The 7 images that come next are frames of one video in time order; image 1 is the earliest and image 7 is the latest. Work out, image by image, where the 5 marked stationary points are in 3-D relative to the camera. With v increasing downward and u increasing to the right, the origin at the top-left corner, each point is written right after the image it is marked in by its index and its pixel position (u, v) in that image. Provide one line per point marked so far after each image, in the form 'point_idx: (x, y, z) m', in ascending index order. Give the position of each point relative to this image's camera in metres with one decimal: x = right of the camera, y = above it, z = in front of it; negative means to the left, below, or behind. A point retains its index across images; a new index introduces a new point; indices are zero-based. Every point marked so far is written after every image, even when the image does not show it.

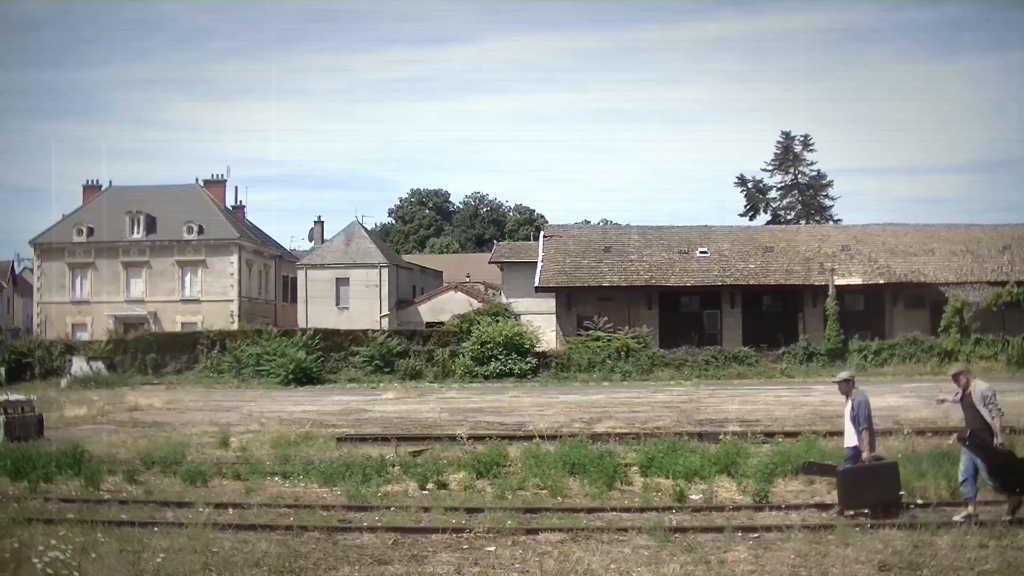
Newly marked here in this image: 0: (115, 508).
0: (-4.7, -2.6, +10.6) m
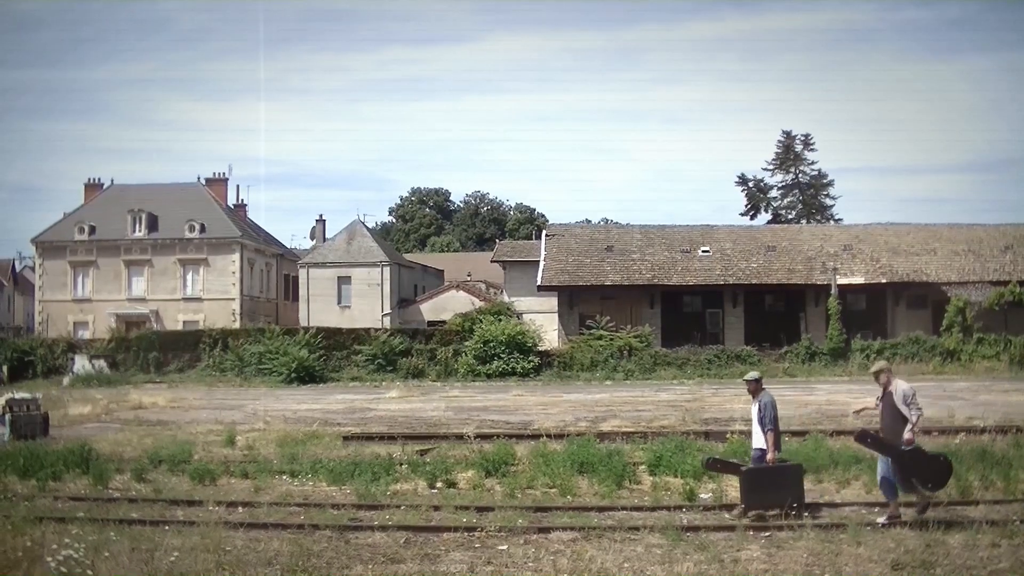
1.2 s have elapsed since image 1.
0: (-4.6, -2.6, +10.6) m
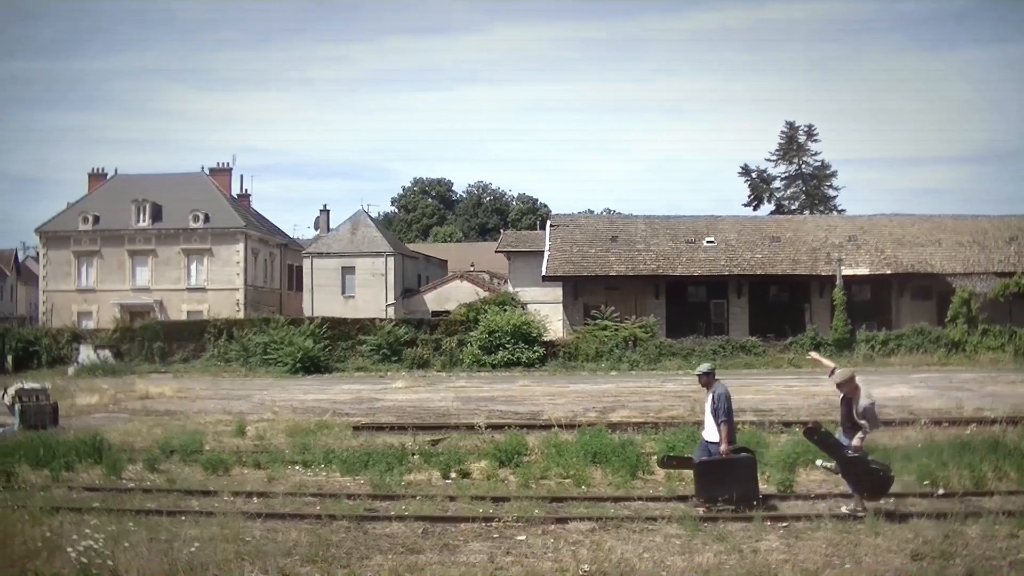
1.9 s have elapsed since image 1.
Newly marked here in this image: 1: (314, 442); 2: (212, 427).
0: (-4.4, -2.5, +10.6) m
1: (-3.1, -2.4, +14.3) m
2: (-5.4, -2.5, +16.2) m
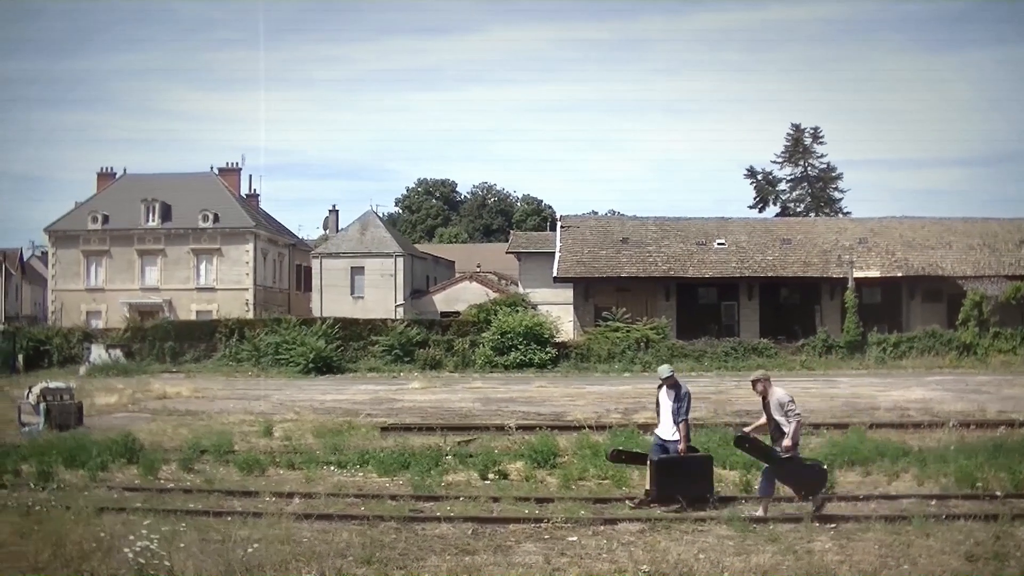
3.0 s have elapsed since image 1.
0: (-3.9, -2.5, +10.6) m
1: (-2.7, -2.5, +14.3) m
2: (-4.9, -2.5, +16.2) m
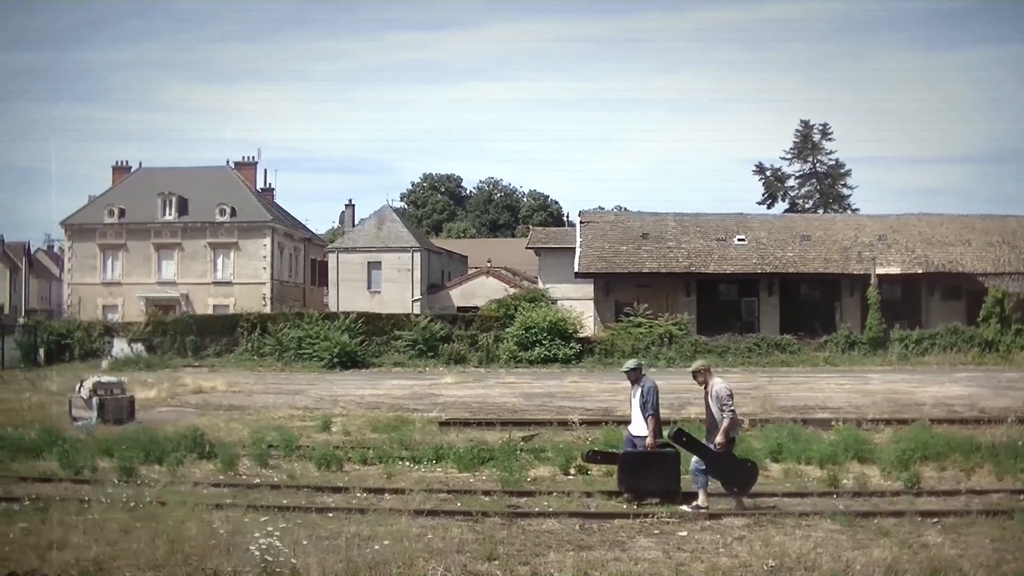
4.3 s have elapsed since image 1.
0: (-2.9, -2.4, +10.6) m
1: (-1.7, -2.4, +14.3) m
2: (-4.0, -2.4, +16.2) m
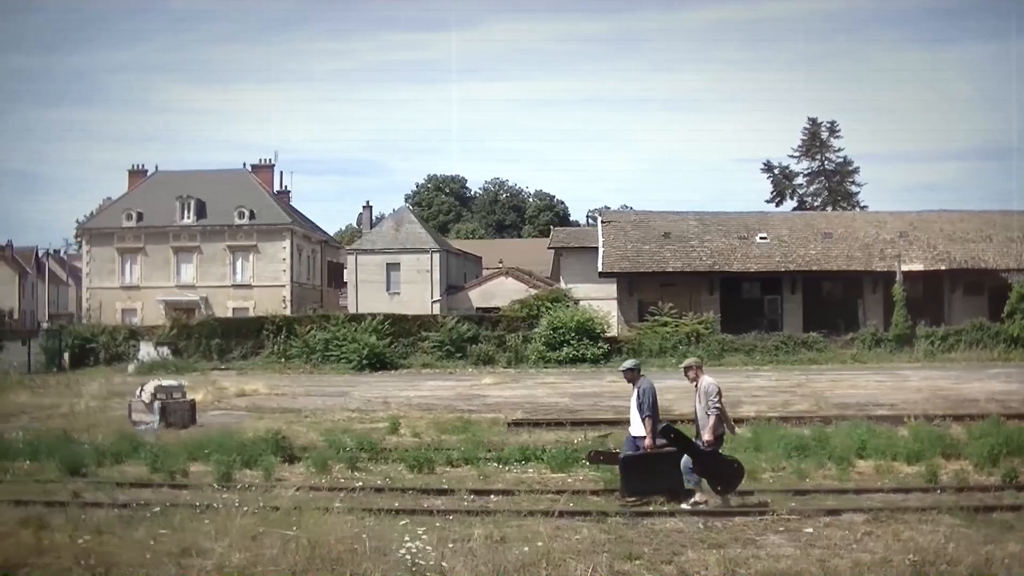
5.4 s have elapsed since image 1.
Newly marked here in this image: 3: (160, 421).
0: (-1.6, -2.4, +10.6) m
1: (-0.5, -2.4, +14.3) m
2: (-2.8, -2.5, +16.2) m
3: (-6.2, -2.3, +15.9) m
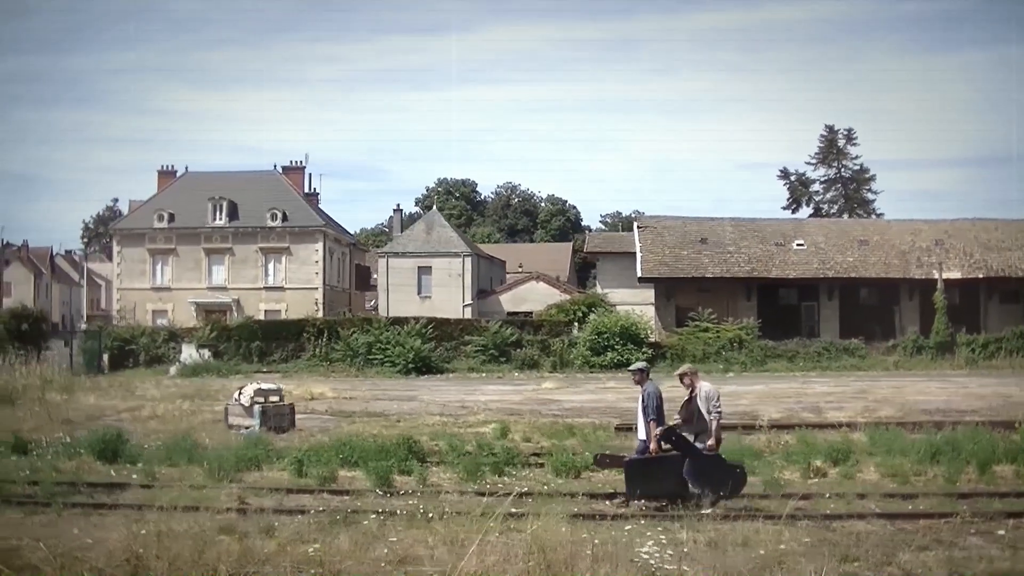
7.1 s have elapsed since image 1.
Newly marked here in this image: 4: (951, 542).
0: (+0.3, -2.5, +10.6) m
1: (+1.4, -2.5, +14.3) m
2: (-0.9, -2.5, +16.1) m
3: (-4.3, -2.4, +15.8) m
4: (+4.2, -2.5, +8.6) m
